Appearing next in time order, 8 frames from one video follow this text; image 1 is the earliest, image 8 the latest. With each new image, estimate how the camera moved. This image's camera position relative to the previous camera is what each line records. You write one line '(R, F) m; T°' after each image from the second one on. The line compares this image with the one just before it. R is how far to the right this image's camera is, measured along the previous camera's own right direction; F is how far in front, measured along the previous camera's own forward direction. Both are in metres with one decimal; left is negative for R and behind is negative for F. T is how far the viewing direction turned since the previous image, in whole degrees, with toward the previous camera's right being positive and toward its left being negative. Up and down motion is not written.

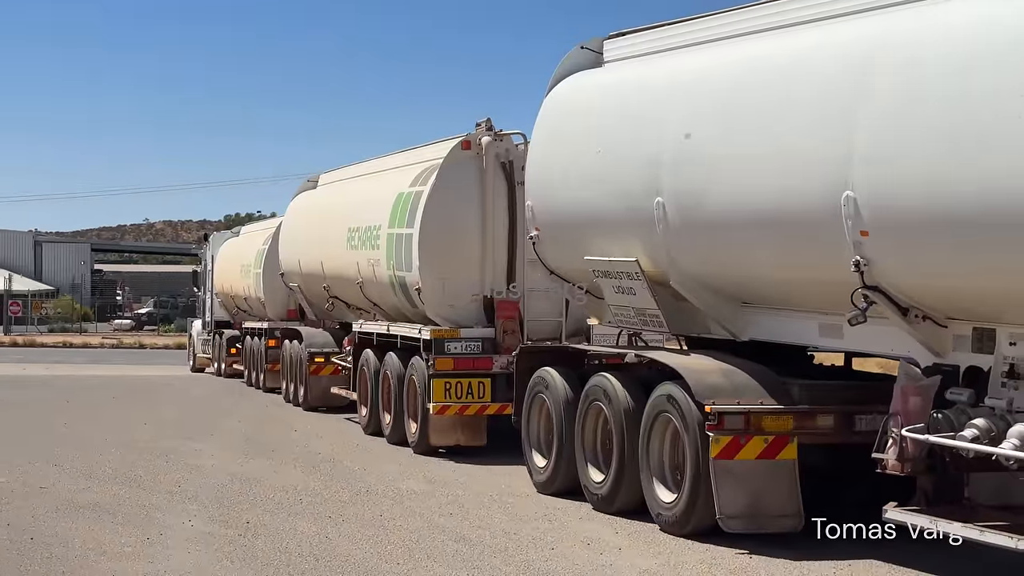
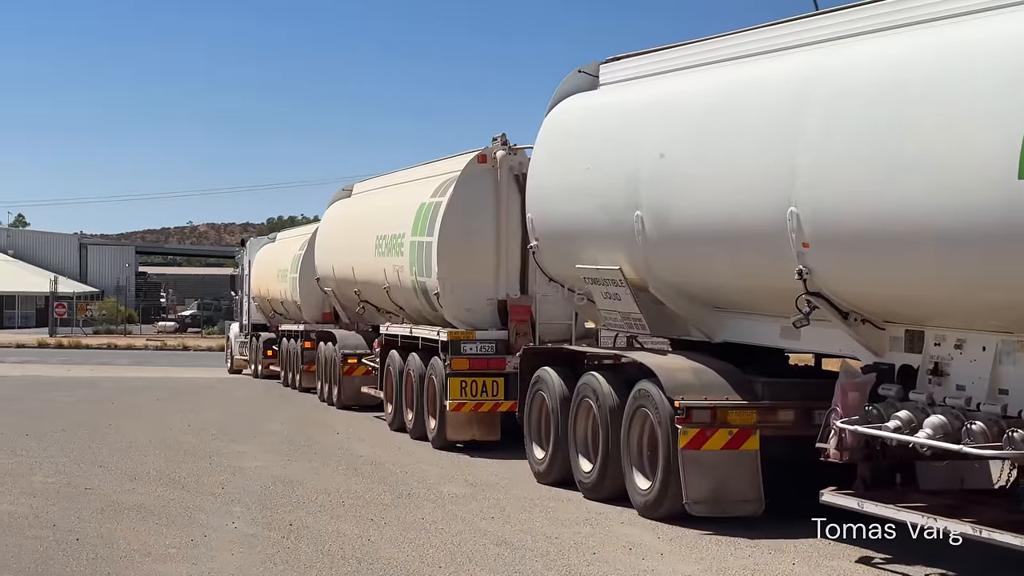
(+0.3, -0.8) m; -2°
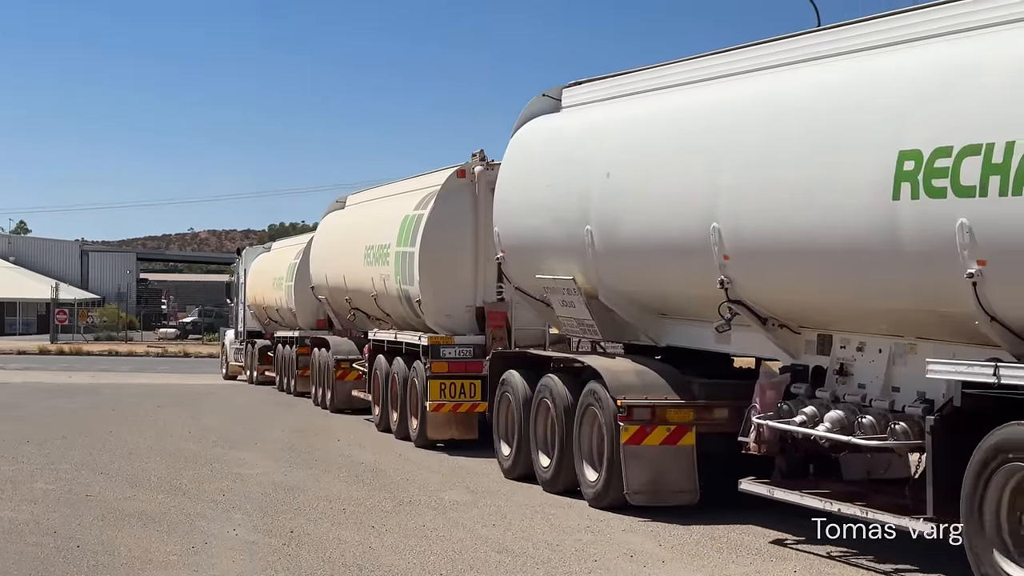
(+0.3, -0.9) m; 0°
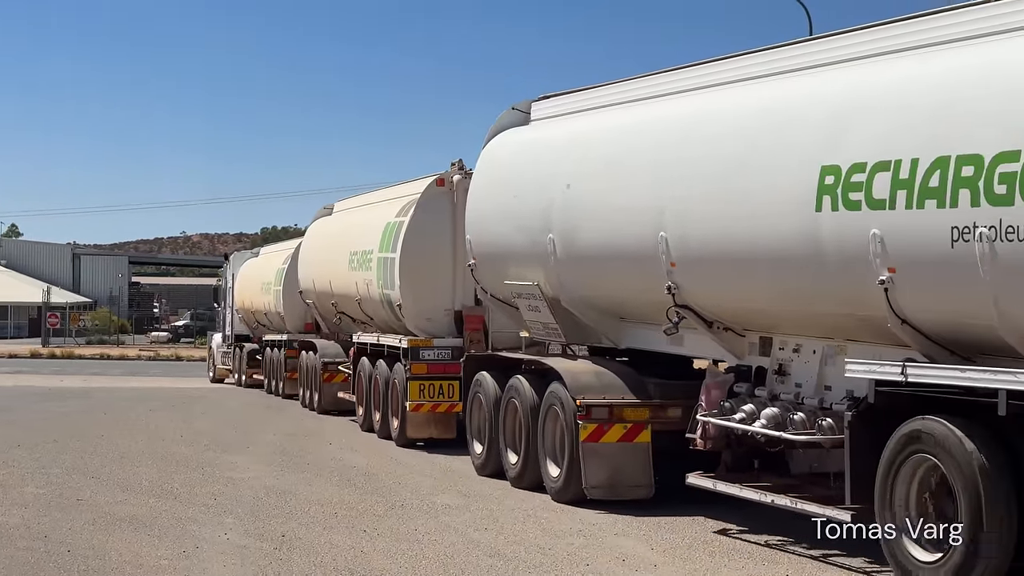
(+0.2, -0.6) m; 0°
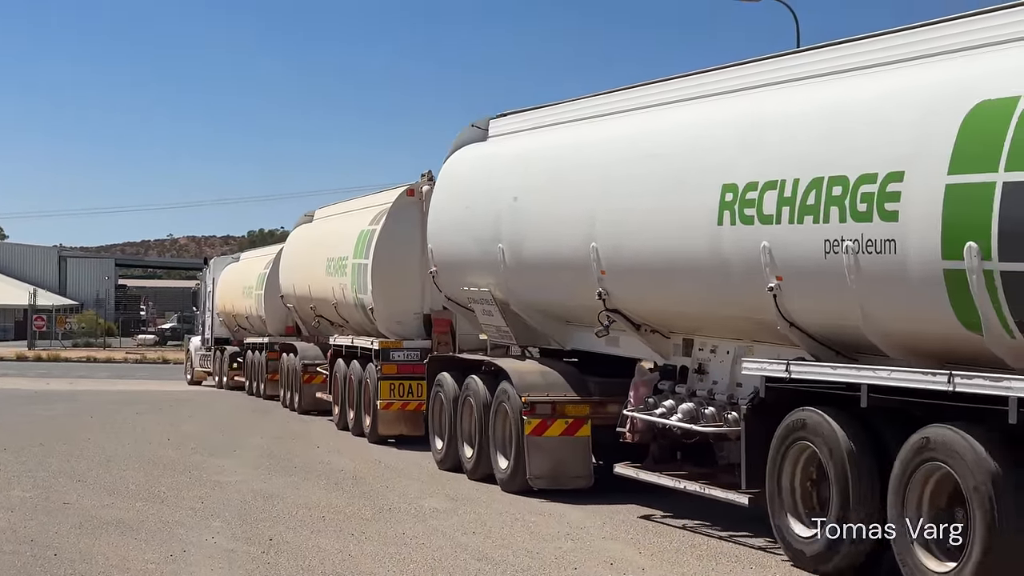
(+0.3, -0.9) m; 0°
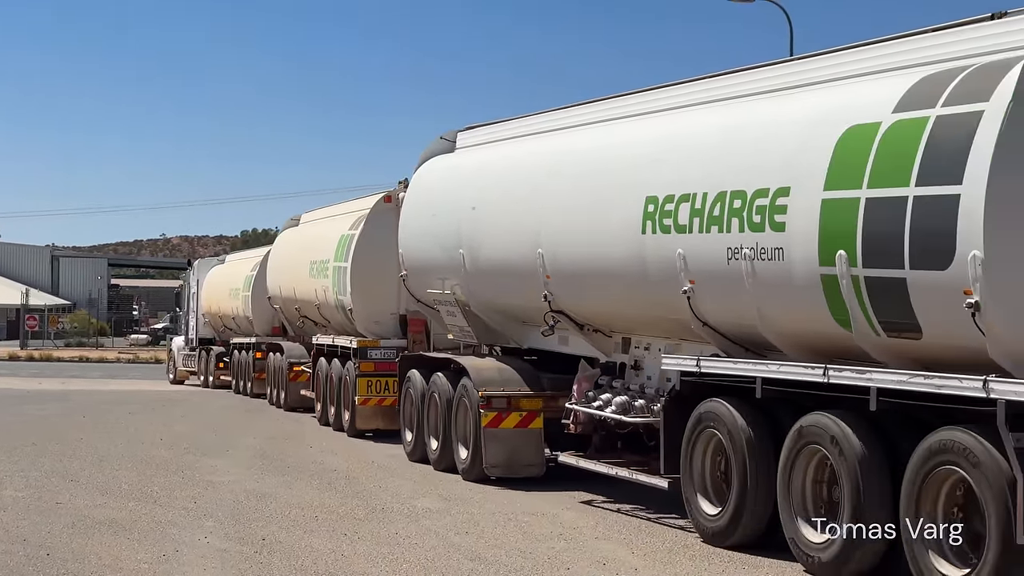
(-1.1, +2.9) m; 0°
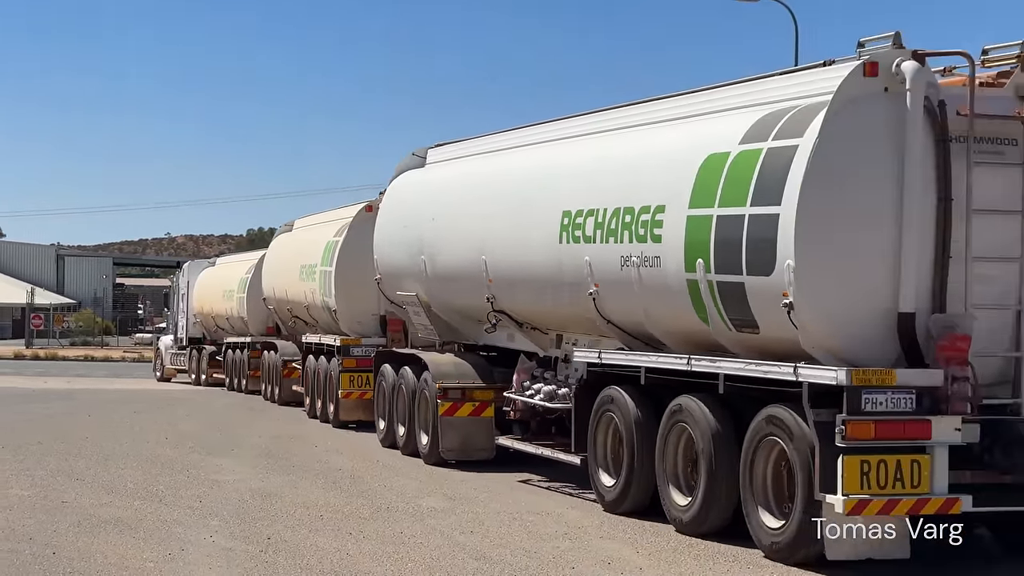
(+0.3, -0.2) m; 0°
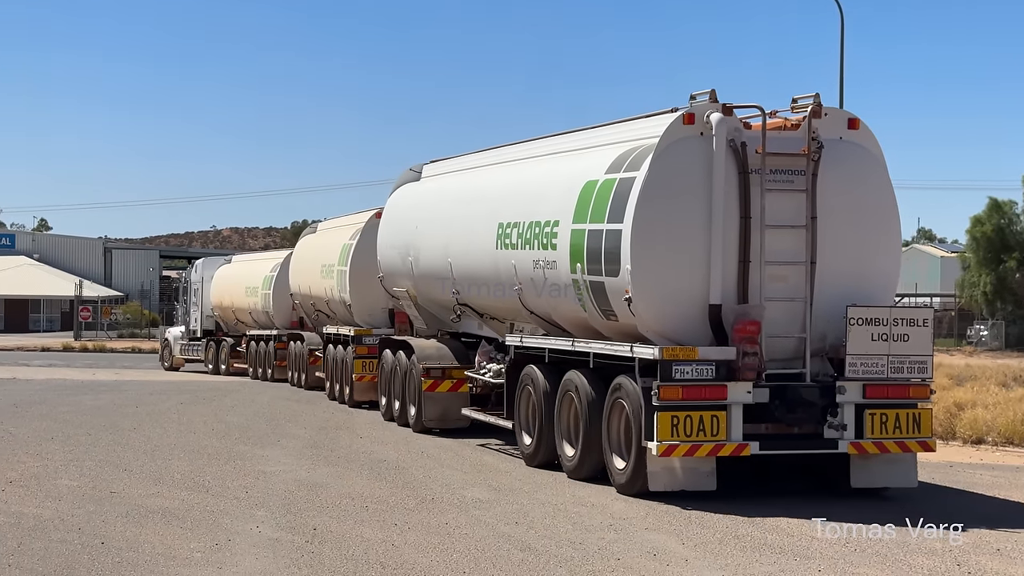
(+0.7, -1.8) m; -2°
